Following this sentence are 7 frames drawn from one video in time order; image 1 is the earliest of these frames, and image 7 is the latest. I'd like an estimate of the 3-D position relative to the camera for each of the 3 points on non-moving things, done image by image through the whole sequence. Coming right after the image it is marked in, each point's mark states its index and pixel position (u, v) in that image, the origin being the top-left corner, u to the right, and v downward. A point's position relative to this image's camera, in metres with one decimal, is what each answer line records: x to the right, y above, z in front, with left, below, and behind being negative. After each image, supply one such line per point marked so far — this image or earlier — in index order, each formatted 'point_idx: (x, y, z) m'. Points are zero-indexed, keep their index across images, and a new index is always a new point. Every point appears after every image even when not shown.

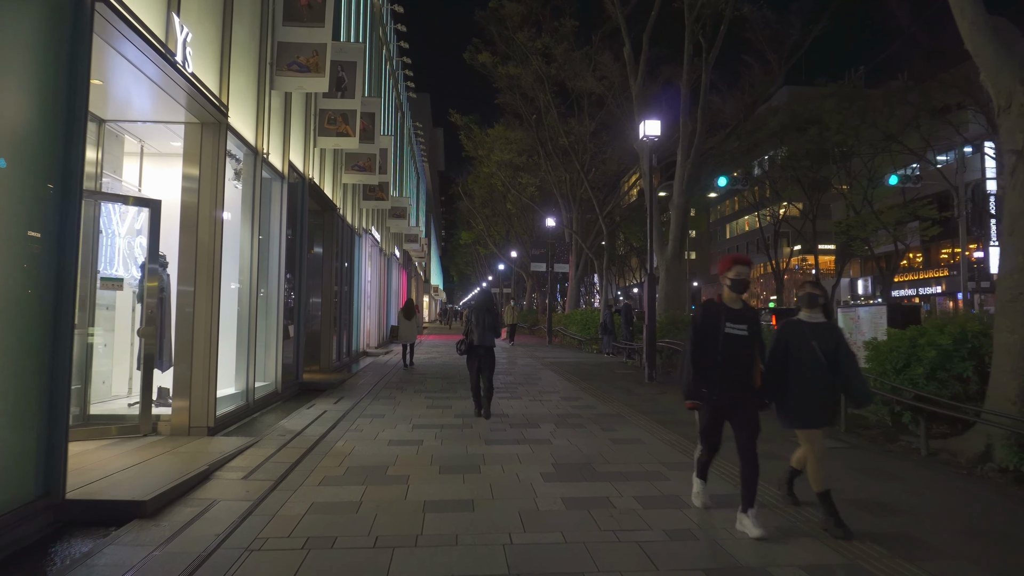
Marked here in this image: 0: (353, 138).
0: (-2.8, +2.7, +12.0) m
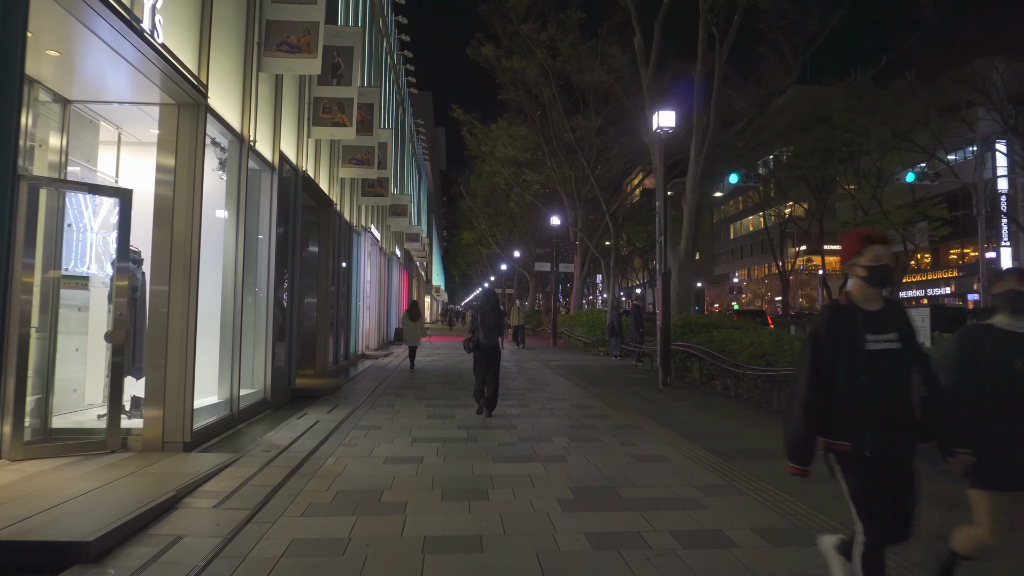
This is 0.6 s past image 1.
0: (-2.7, +2.7, +11.3) m
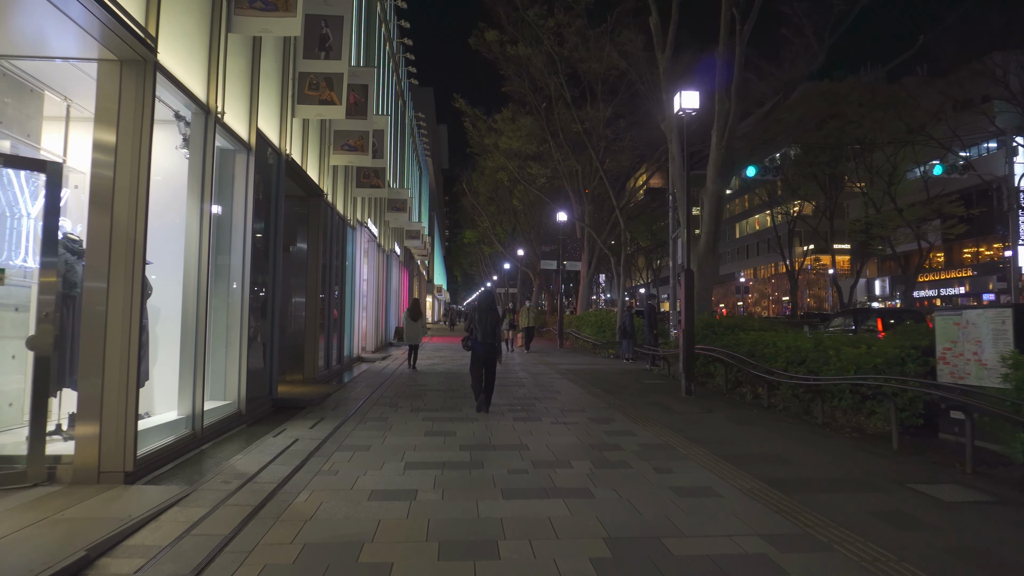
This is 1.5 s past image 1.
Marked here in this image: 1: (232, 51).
0: (-2.6, +2.7, +10.1) m
1: (-3.3, +2.8, +7.9) m
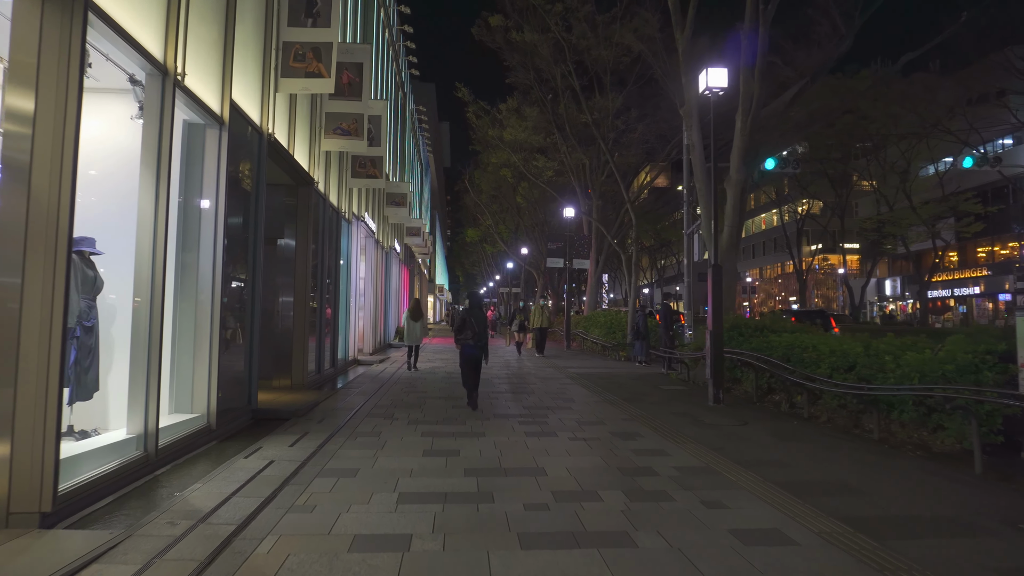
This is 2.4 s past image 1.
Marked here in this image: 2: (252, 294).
0: (-2.4, +2.8, +9.0) m
1: (-3.1, +2.8, +6.8) m
2: (-3.3, -0.1, +8.7) m
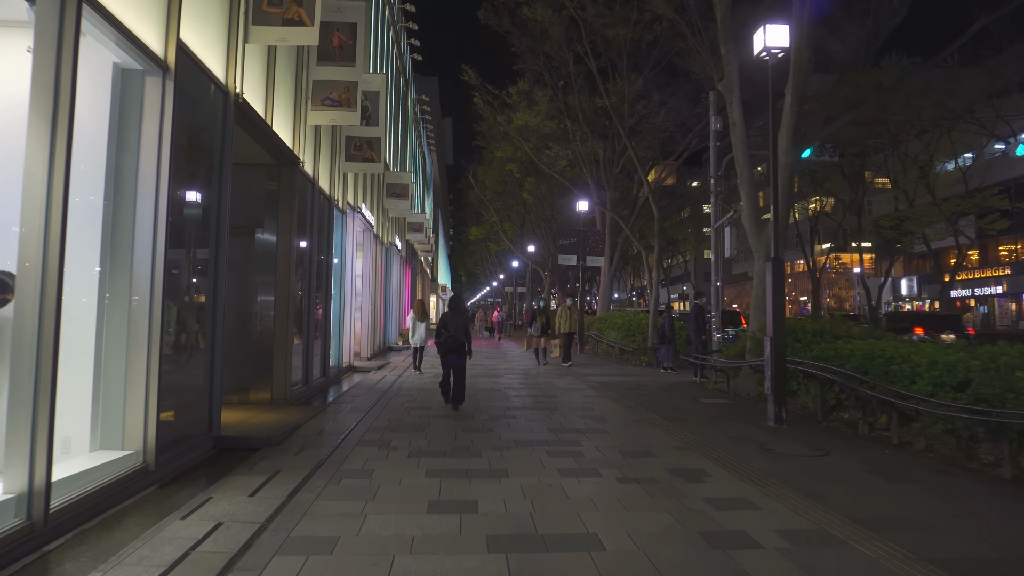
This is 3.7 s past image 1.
0: (-2.2, +2.8, +7.3) m
1: (-2.9, +2.8, +5.1) m
2: (-3.1, -0.1, +7.0) m
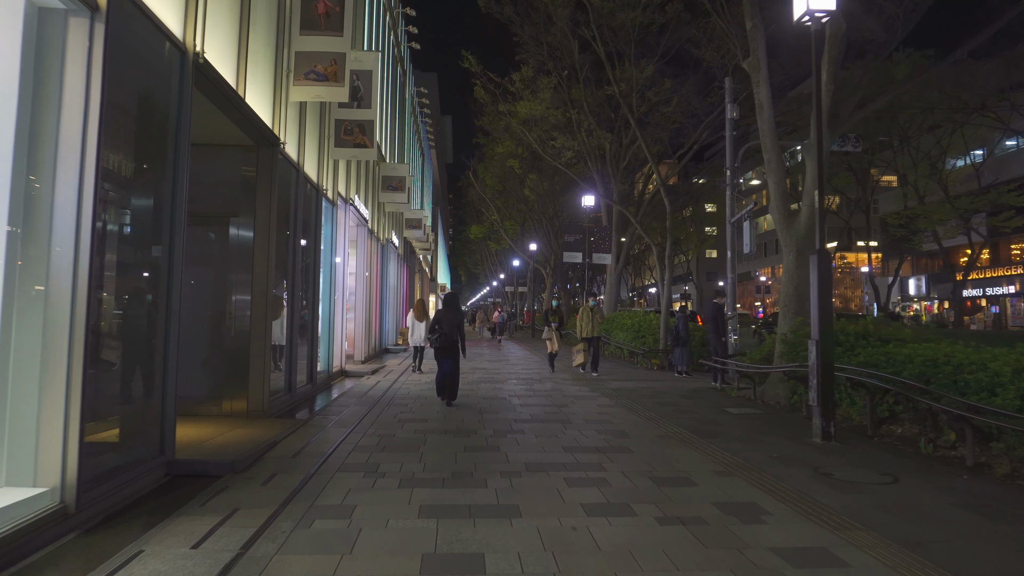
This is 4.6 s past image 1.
0: (-2.1, +2.8, +6.2) m
1: (-2.8, +2.9, +4.0) m
2: (-3.0, 0.0, +5.9) m
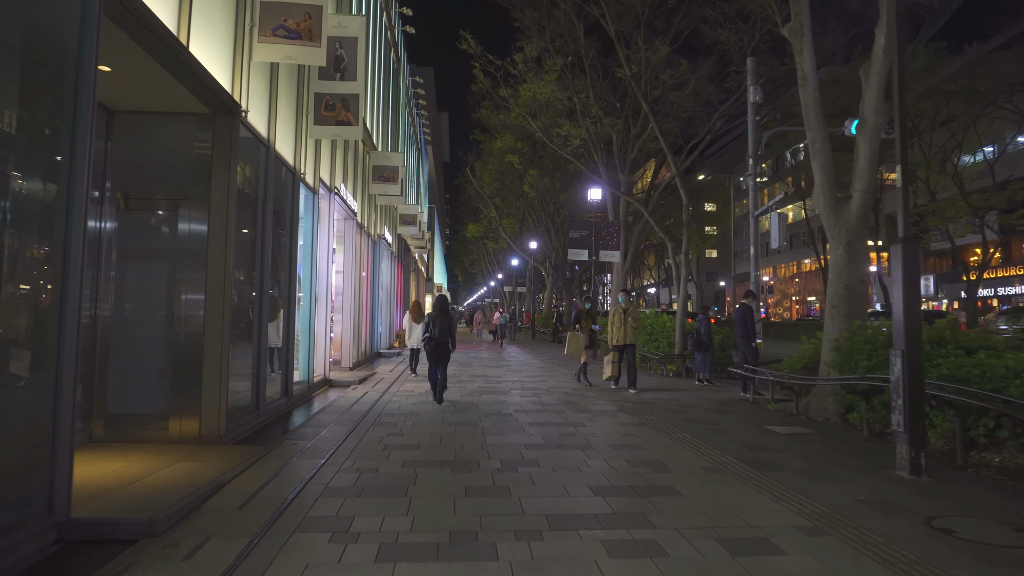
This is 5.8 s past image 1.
0: (-2.0, +2.8, +4.7) m
1: (-2.6, +2.9, +2.5) m
2: (-2.9, 0.0, +4.4) m
